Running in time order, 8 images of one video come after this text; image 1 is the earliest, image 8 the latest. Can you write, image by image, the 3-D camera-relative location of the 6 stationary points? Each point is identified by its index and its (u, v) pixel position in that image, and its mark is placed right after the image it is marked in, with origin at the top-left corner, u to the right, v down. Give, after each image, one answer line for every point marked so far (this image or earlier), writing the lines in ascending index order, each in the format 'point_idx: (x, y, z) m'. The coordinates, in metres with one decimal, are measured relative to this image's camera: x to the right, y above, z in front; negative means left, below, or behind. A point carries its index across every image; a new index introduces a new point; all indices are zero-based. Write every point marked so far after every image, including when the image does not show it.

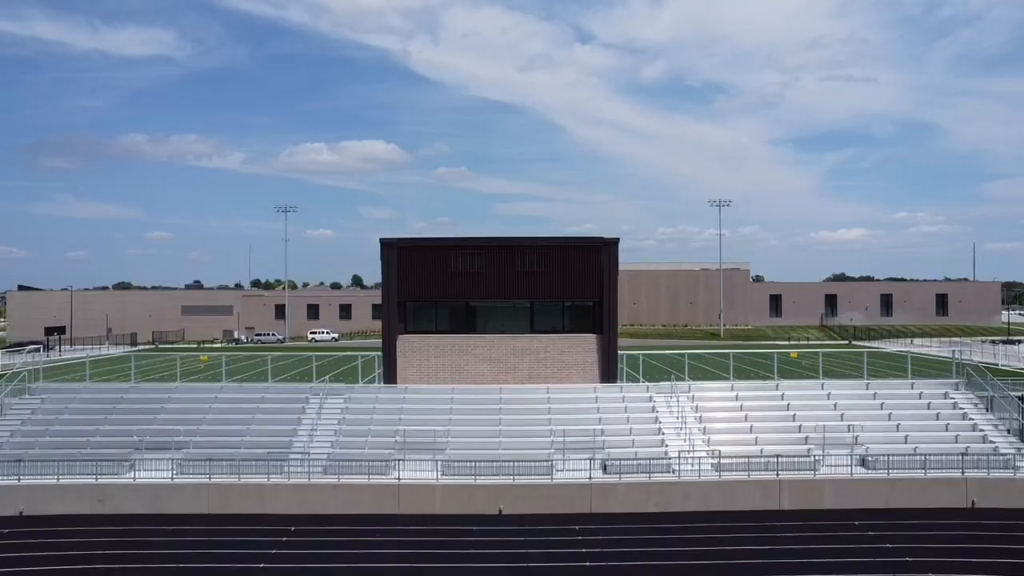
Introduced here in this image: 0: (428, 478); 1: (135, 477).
0: (-2.0, -4.5, +18.3) m
1: (-8.7, -4.4, +17.9) m
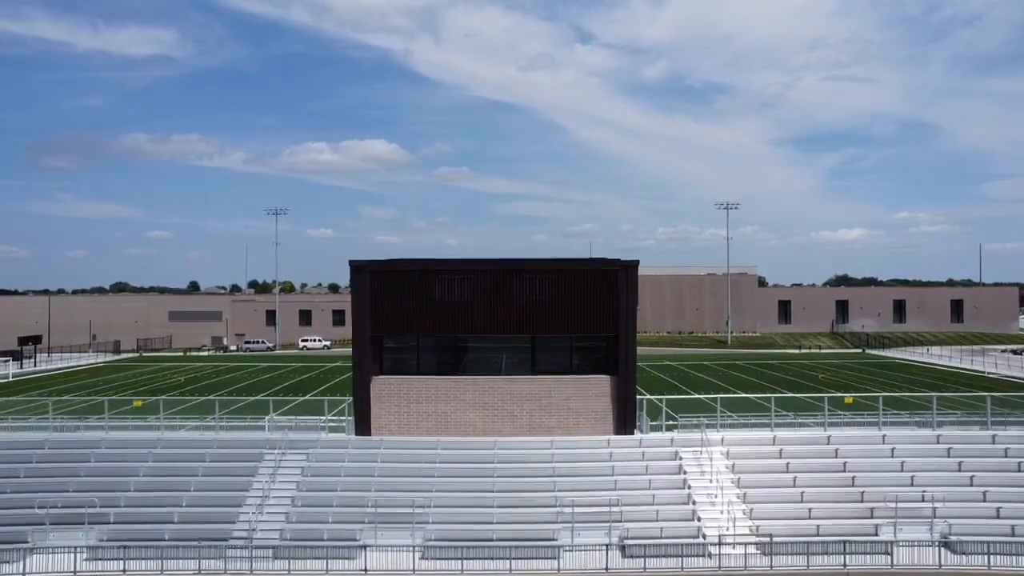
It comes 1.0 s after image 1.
0: (-2.1, -5.2, +14.5) m
1: (-8.8, -5.1, +14.1) m
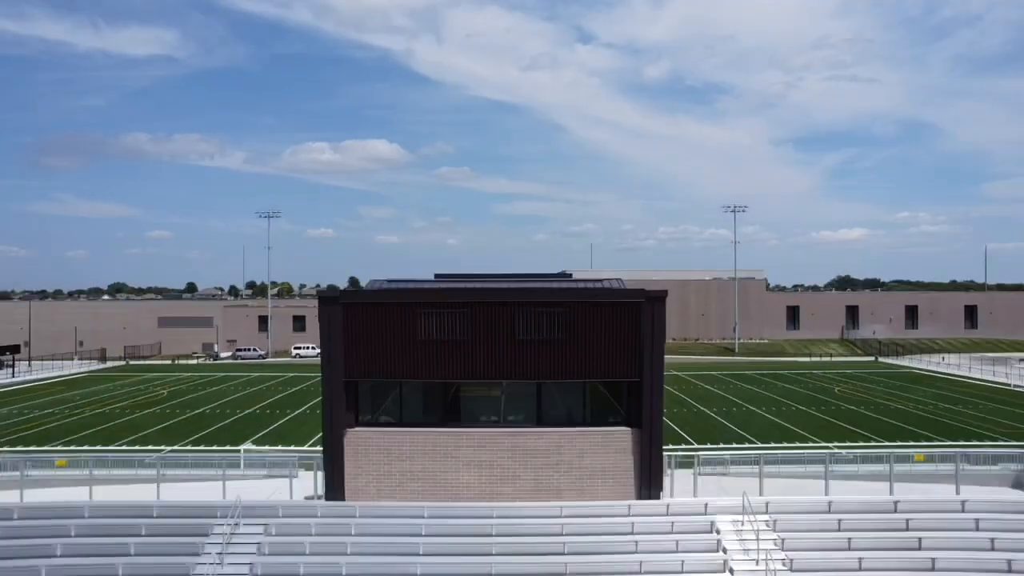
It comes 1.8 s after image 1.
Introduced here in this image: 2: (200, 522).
0: (-2.1, -5.9, +11.4) m
1: (-8.8, -5.8, +11.0) m
2: (-6.1, -4.5, +14.9) m
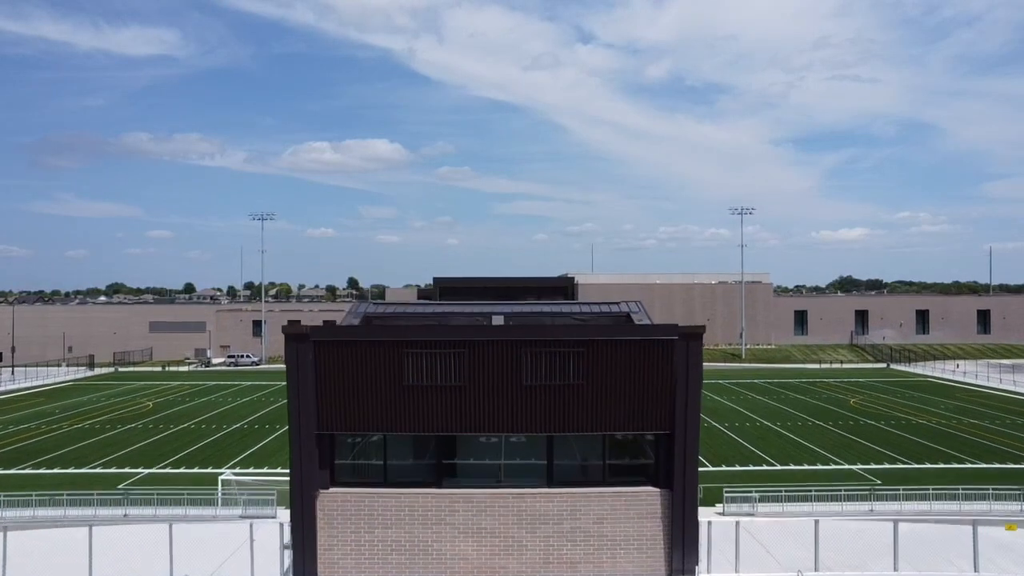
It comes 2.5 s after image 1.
0: (-2.0, -6.5, +8.8) m
1: (-8.7, -6.3, +8.4) m
2: (-6.0, -5.1, +12.3) m
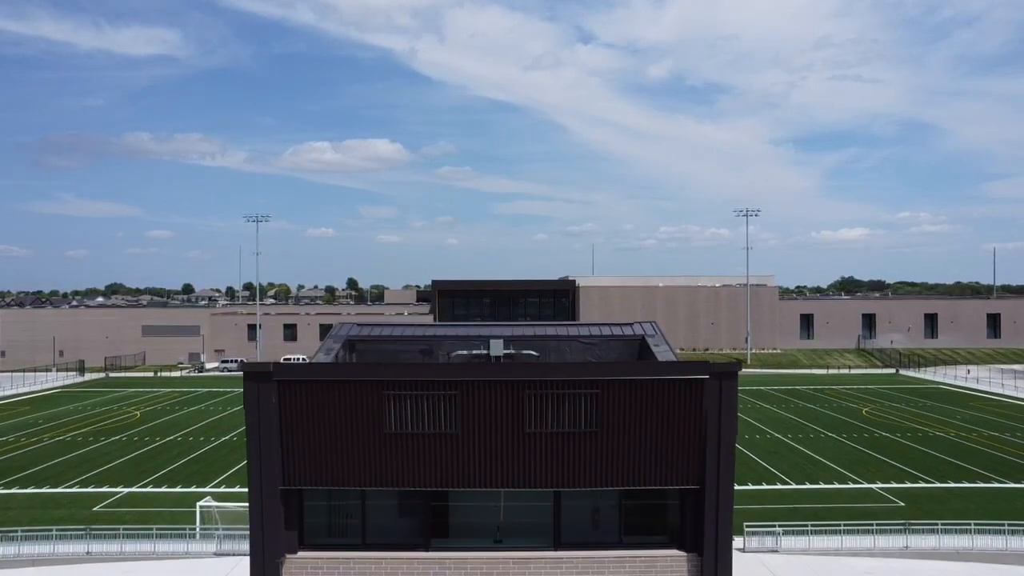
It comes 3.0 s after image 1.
0: (-2.0, -6.9, +6.9) m
1: (-8.7, -6.7, +6.4) m
2: (-6.0, -5.5, +10.3) m
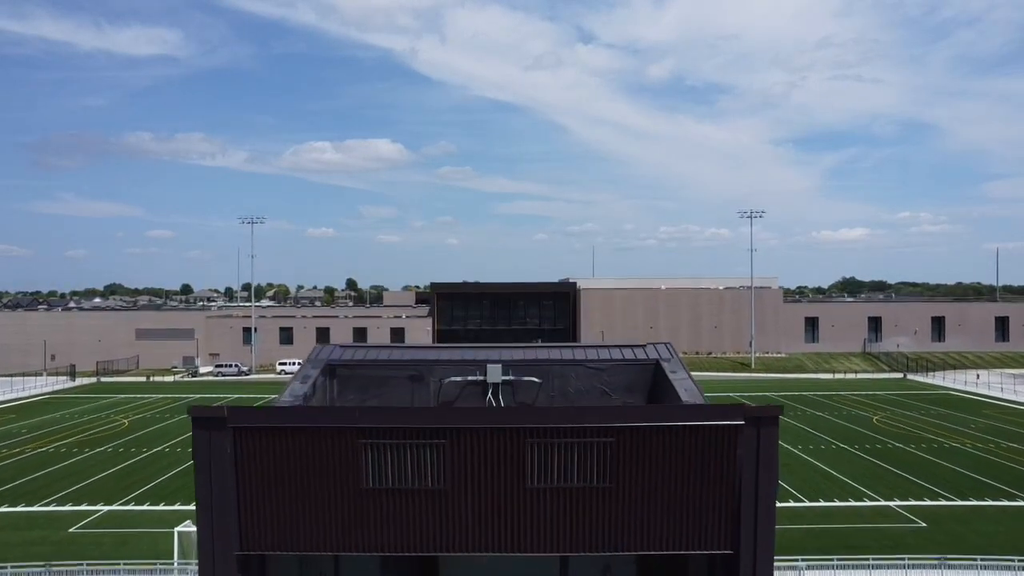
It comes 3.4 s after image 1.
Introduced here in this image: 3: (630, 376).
0: (-2.0, -7.2, +5.2) m
1: (-8.7, -7.1, +4.8) m
2: (-6.0, -5.8, +8.7) m
3: (+2.5, -1.9, +16.4) m
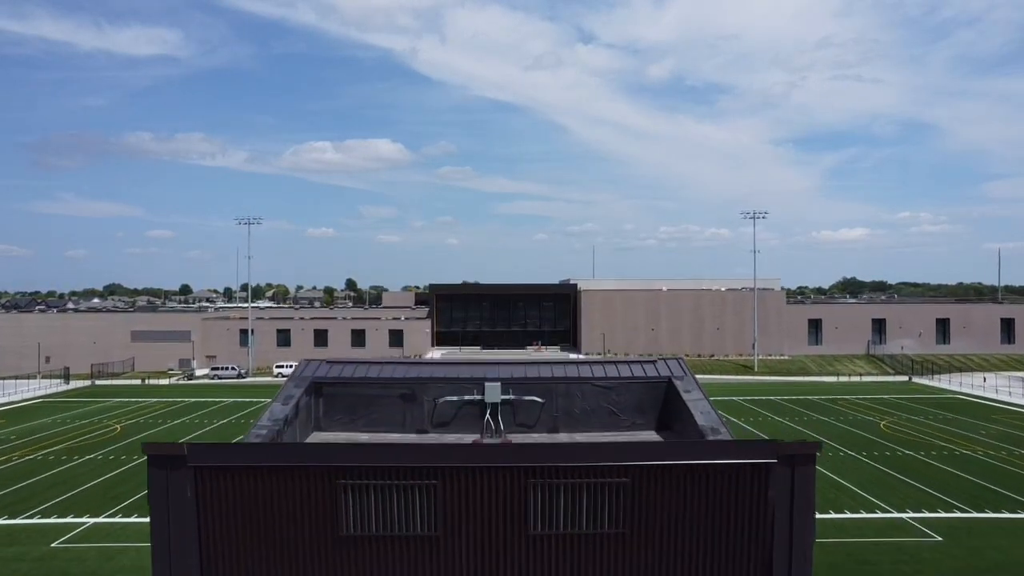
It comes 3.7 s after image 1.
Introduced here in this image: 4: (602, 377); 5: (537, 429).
0: (-2.0, -7.4, +4.1) m
1: (-8.7, -7.3, +3.7) m
2: (-6.0, -6.0, +7.6) m
3: (+2.5, -2.1, +15.3) m
4: (+1.7, -1.7, +15.1) m
5: (+0.5, -2.8, +15.2) m
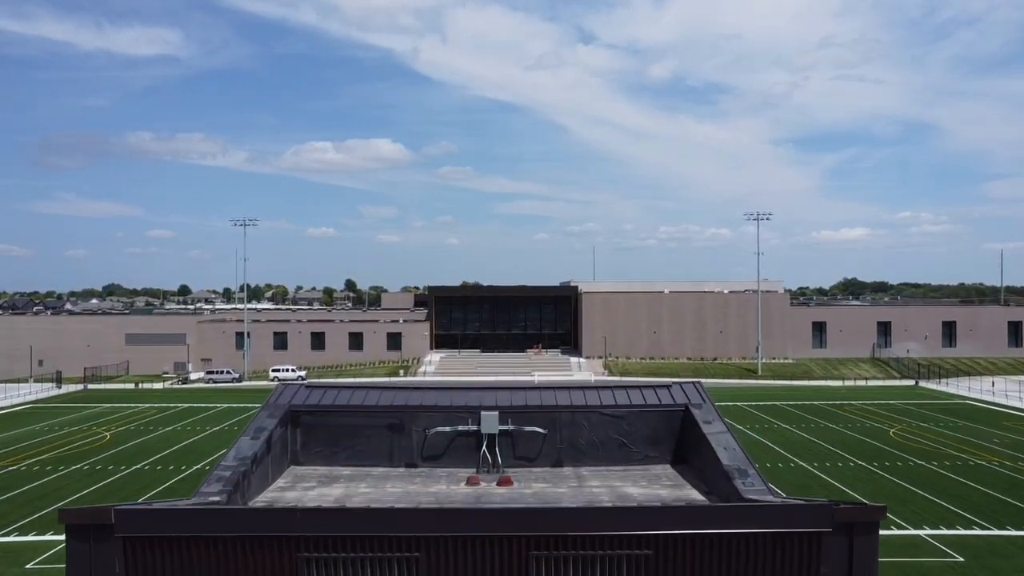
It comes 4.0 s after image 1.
0: (-2.0, -7.7, +2.8) m
1: (-8.7, -7.5, +2.4) m
2: (-6.0, -6.3, +6.3) m
3: (+2.5, -2.4, +13.9) m
4: (+1.7, -1.9, +13.8) m
5: (+0.5, -3.1, +13.8) m
